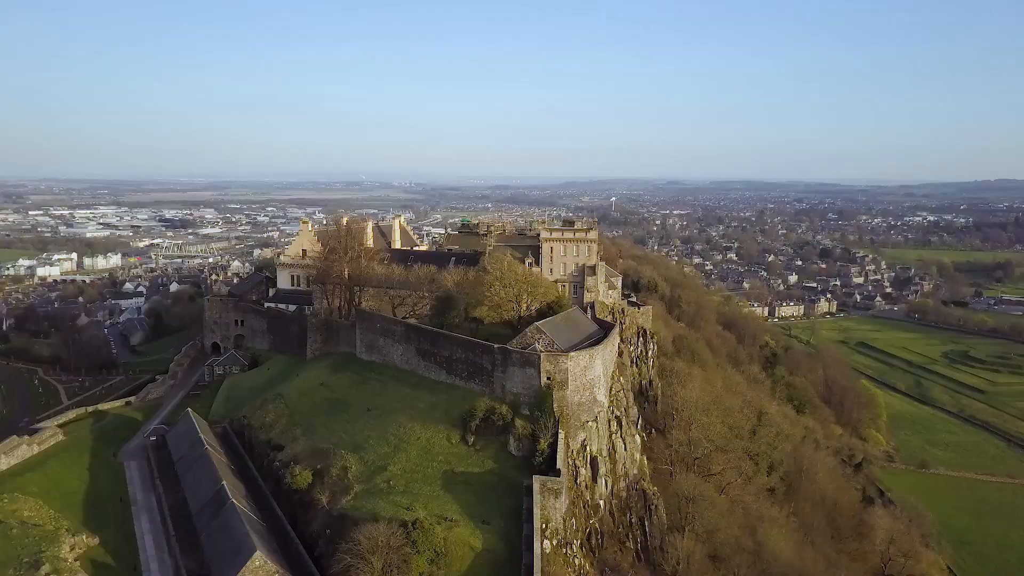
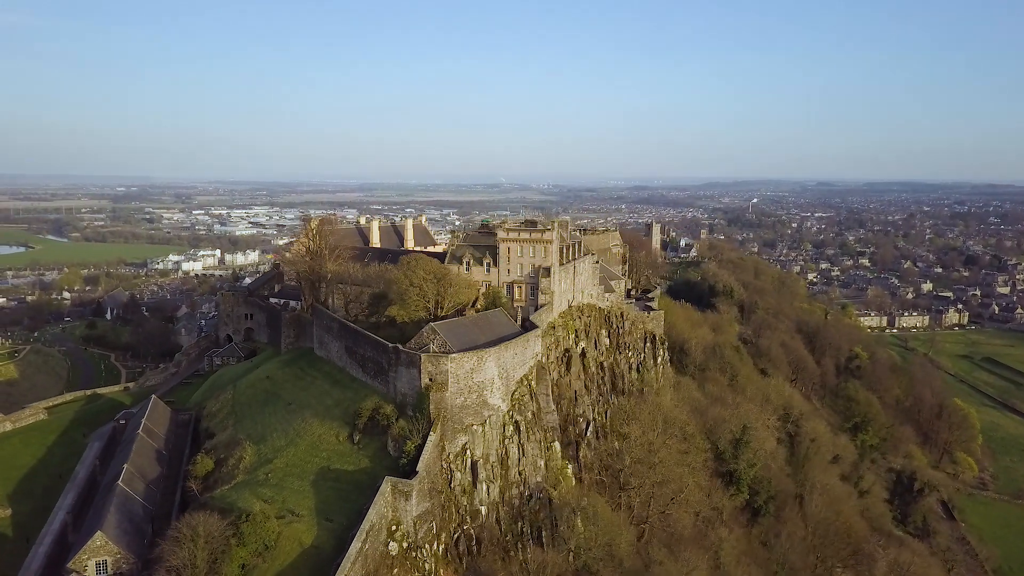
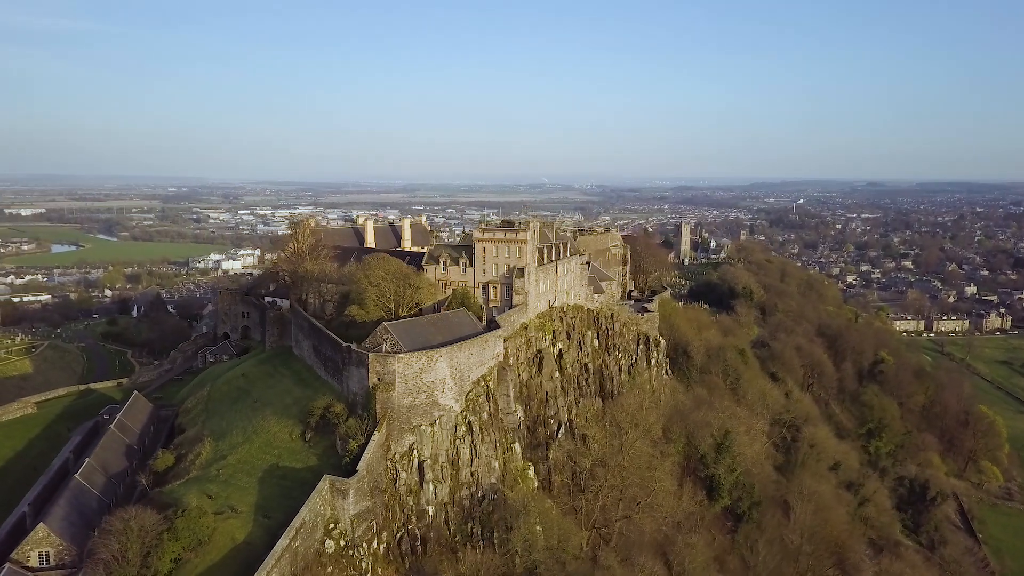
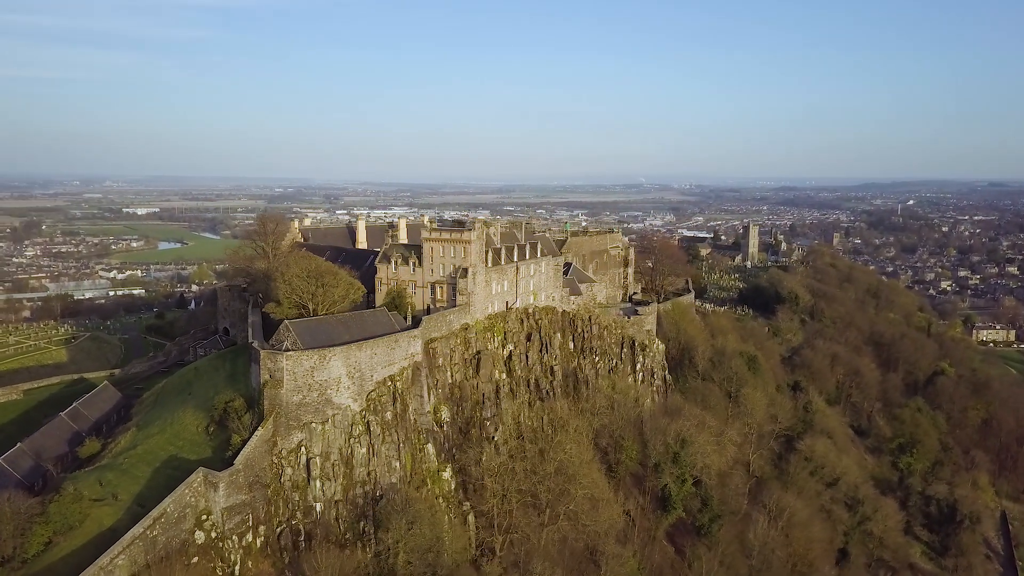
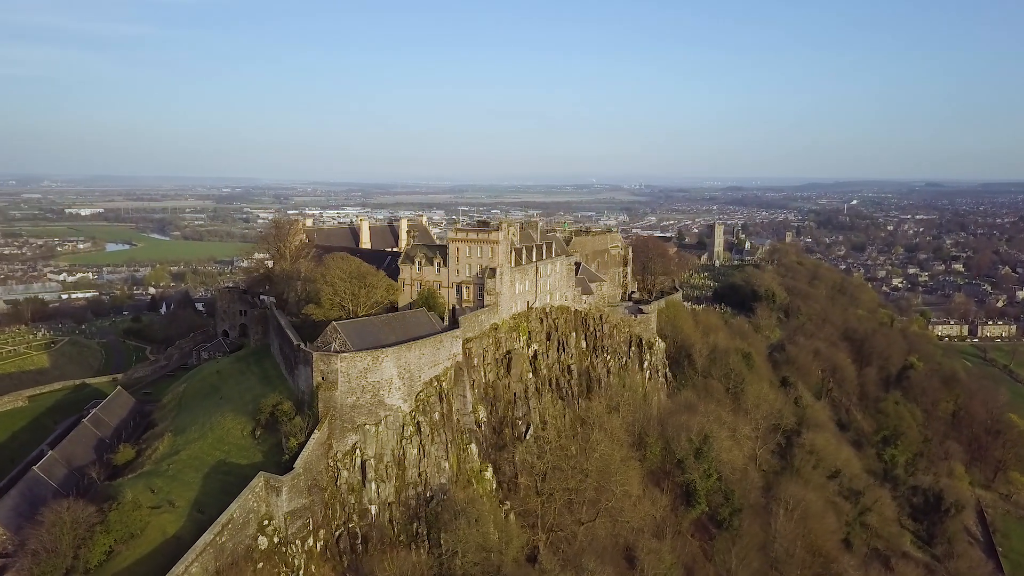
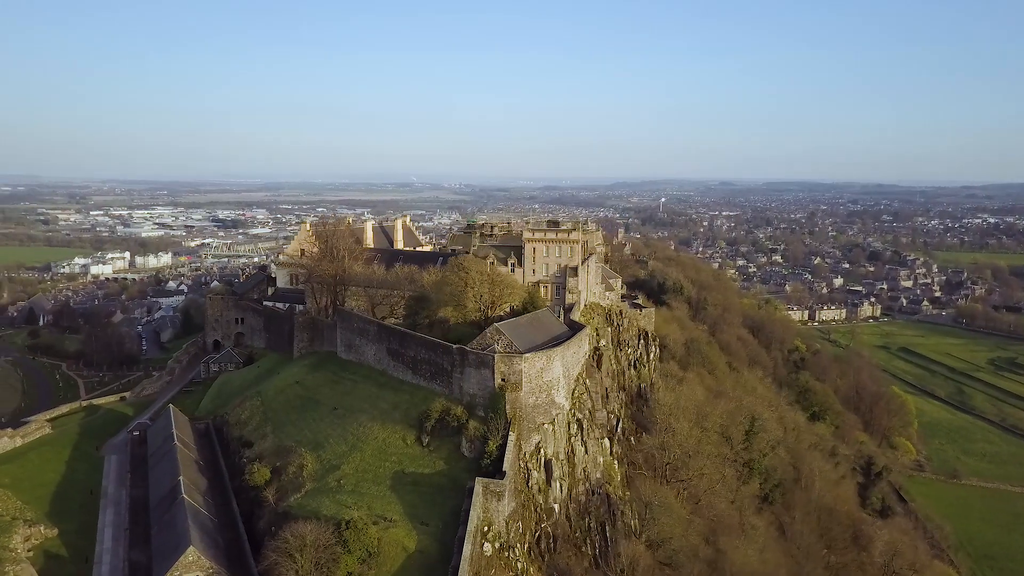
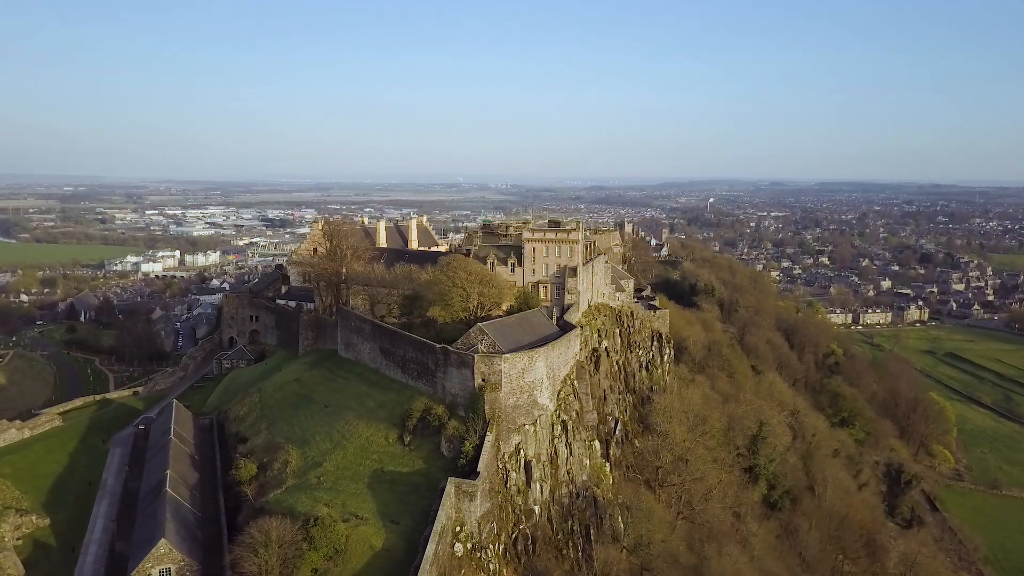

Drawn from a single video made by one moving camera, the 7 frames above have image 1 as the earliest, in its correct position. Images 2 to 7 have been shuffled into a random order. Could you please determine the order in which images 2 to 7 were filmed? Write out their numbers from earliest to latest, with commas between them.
6, 7, 2, 3, 5, 4
